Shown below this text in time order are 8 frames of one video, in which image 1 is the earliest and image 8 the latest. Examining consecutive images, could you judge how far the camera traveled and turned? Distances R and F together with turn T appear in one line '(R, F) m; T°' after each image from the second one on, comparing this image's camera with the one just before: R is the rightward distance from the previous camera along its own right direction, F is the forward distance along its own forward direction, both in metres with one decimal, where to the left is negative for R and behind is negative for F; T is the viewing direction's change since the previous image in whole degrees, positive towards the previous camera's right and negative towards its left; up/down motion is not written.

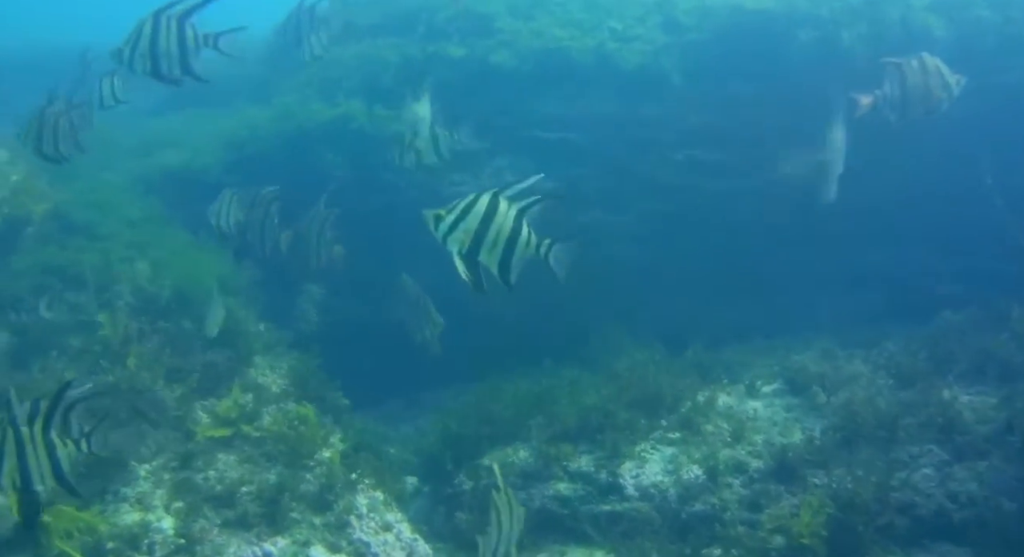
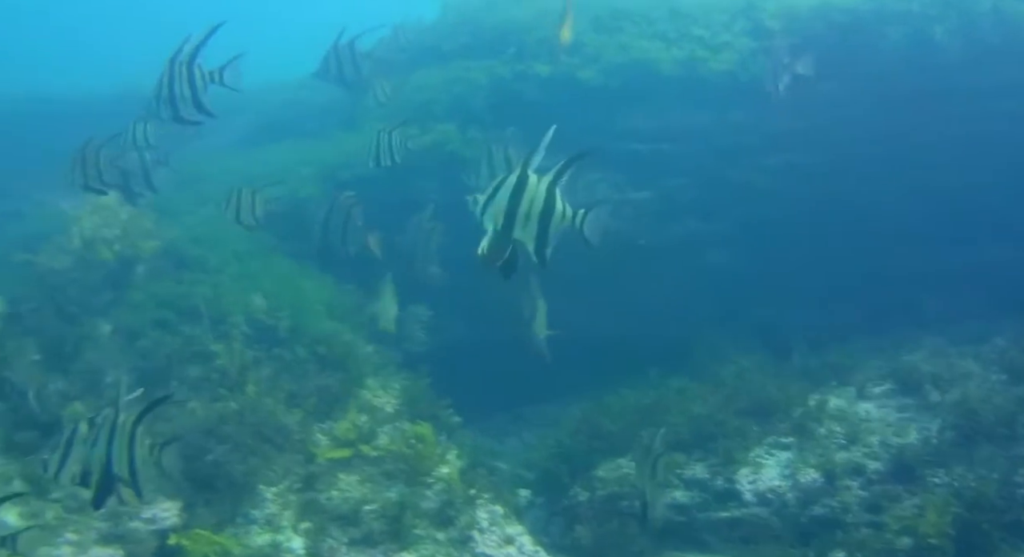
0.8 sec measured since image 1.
(-0.4, -0.1) m; -4°
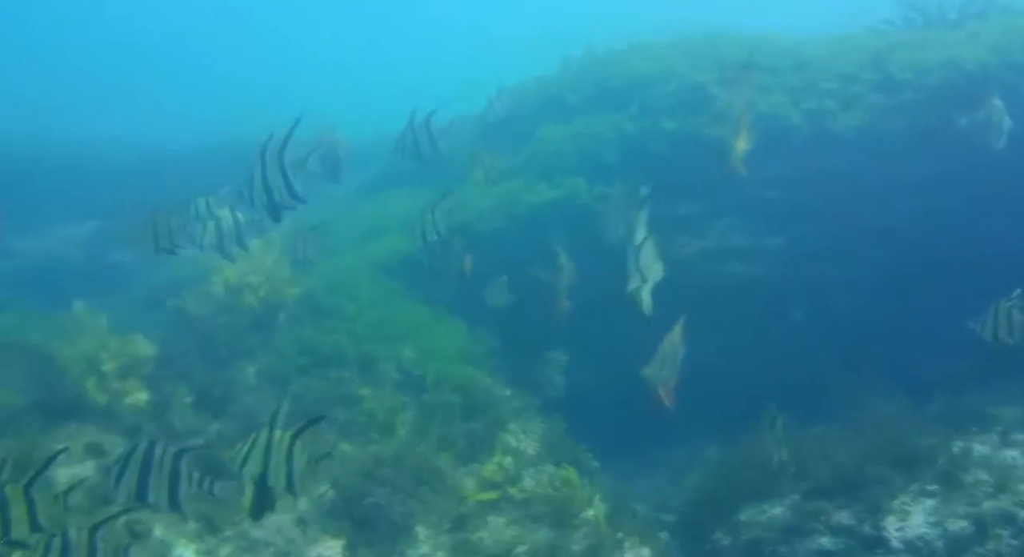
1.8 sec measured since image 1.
(-0.9, -0.3) m; -3°
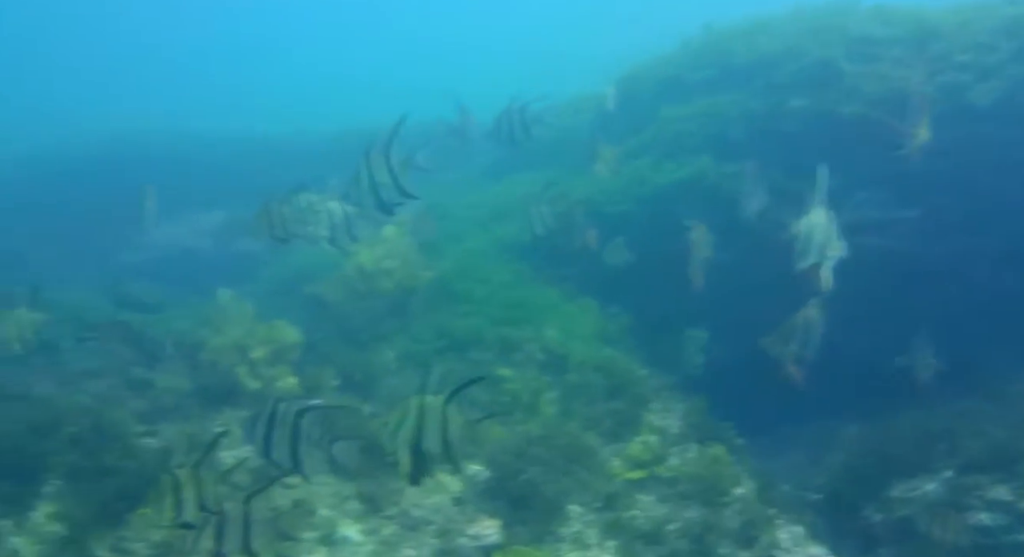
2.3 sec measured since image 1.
(-0.8, -0.1) m; -4°
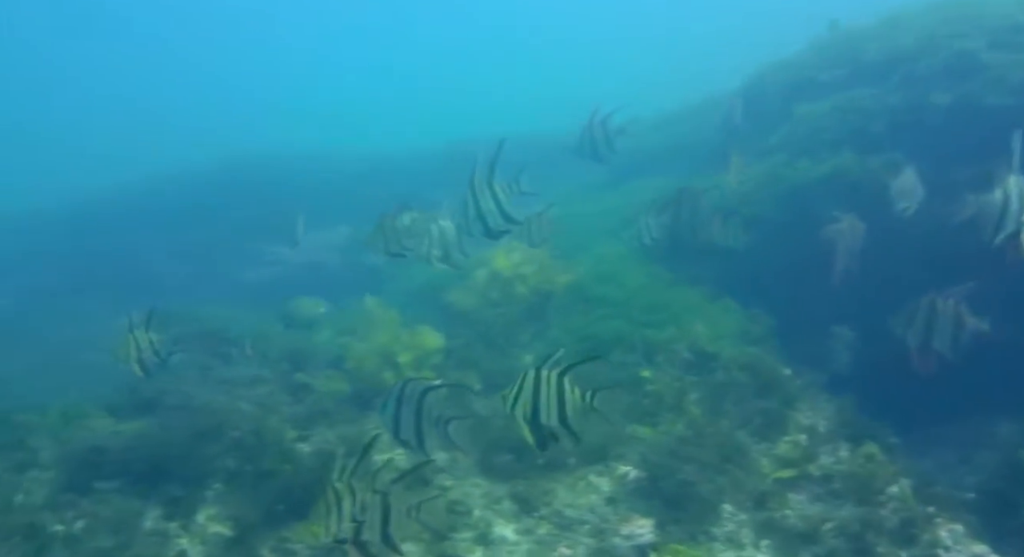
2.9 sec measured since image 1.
(-0.7, -0.1) m; -5°
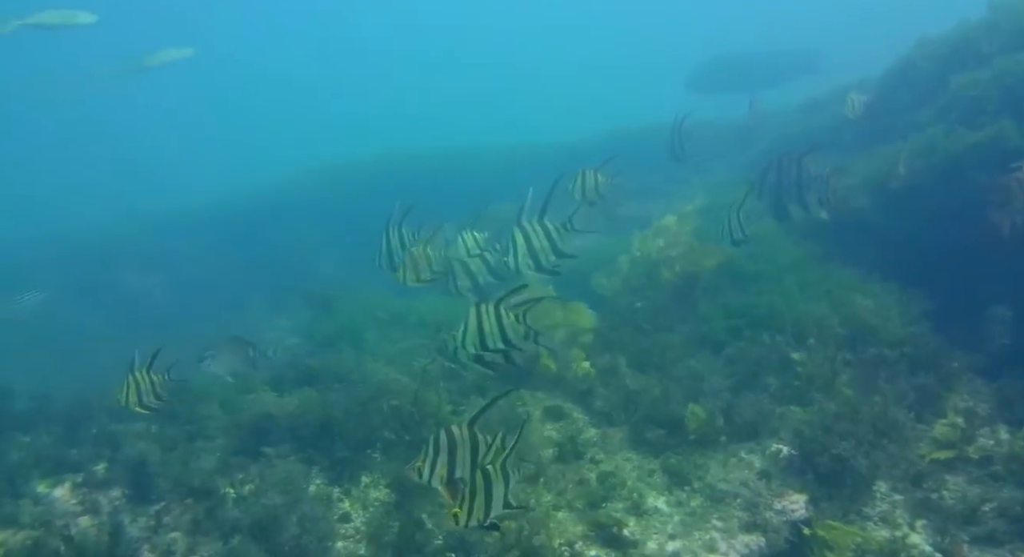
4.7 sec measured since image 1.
(-0.5, -0.3) m; -6°
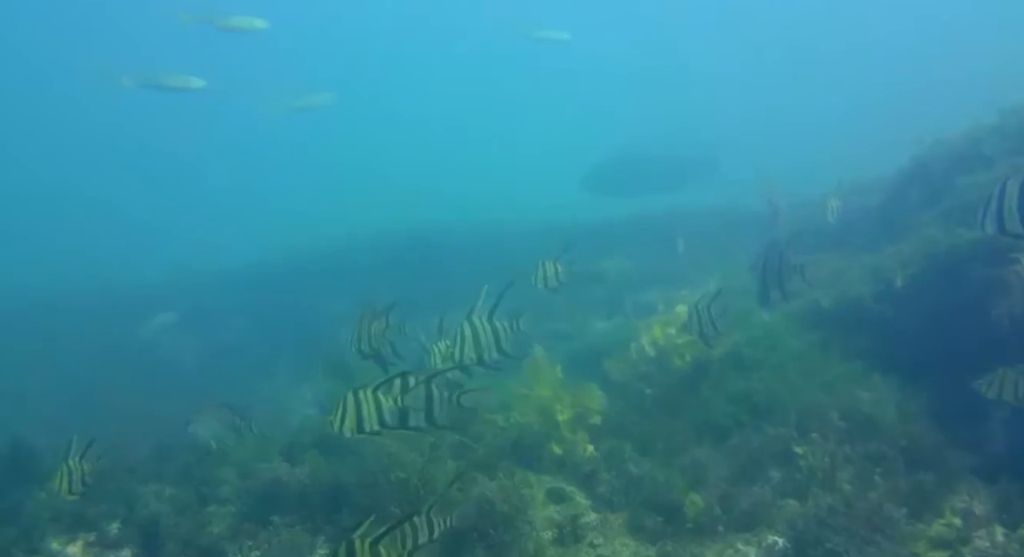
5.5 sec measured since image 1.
(+0.2, -0.4) m; -2°
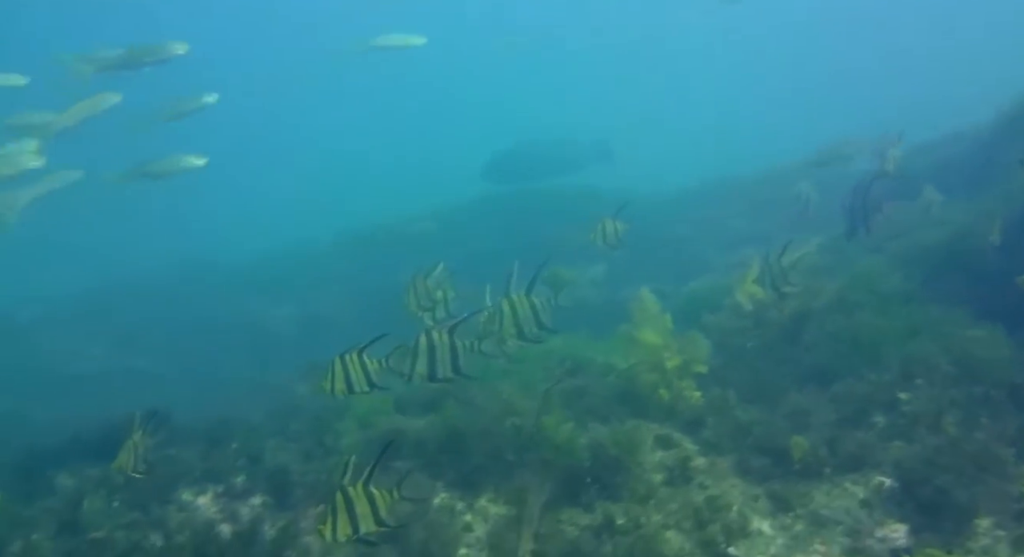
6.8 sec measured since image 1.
(-0.4, -0.5) m; -4°
